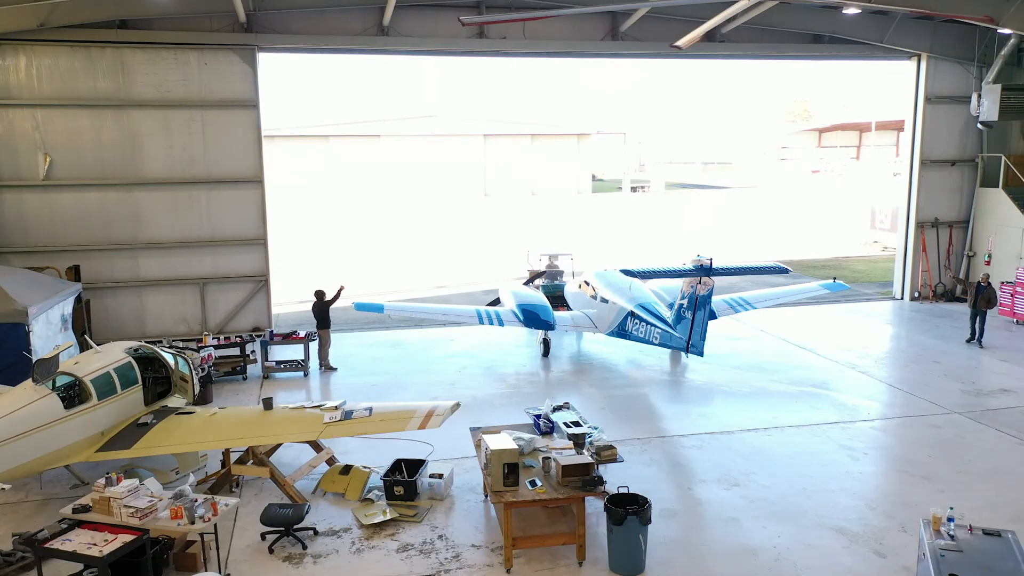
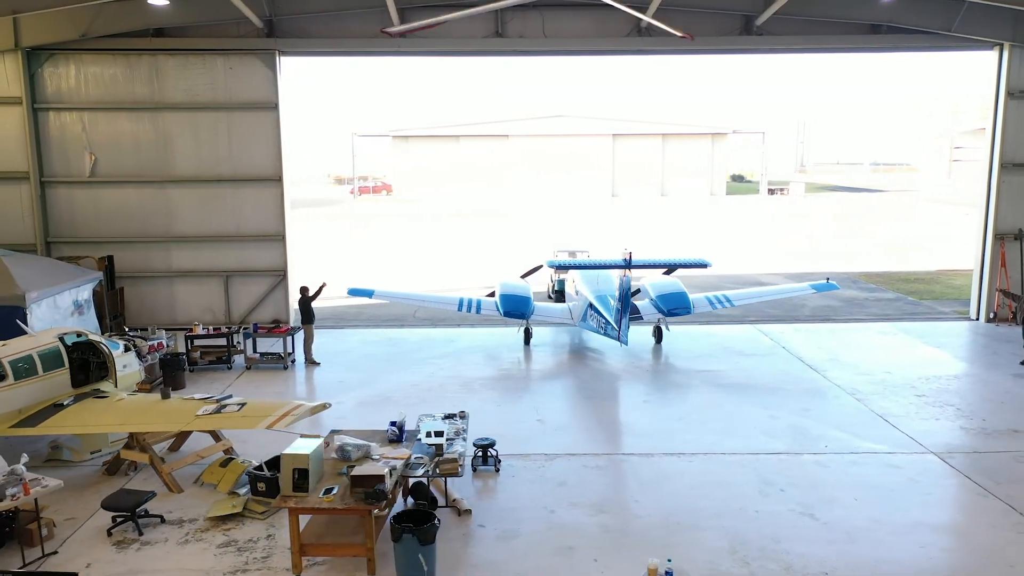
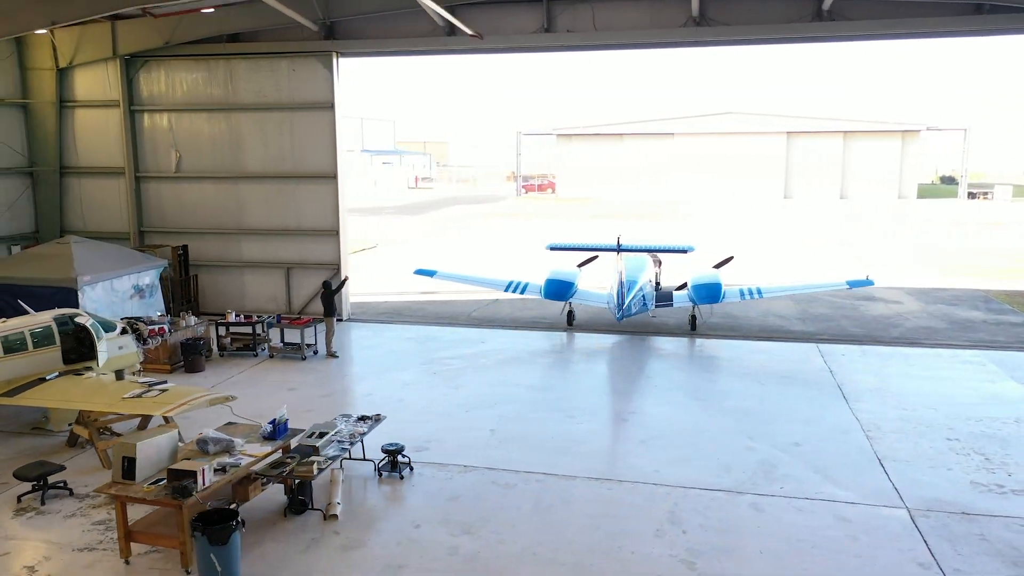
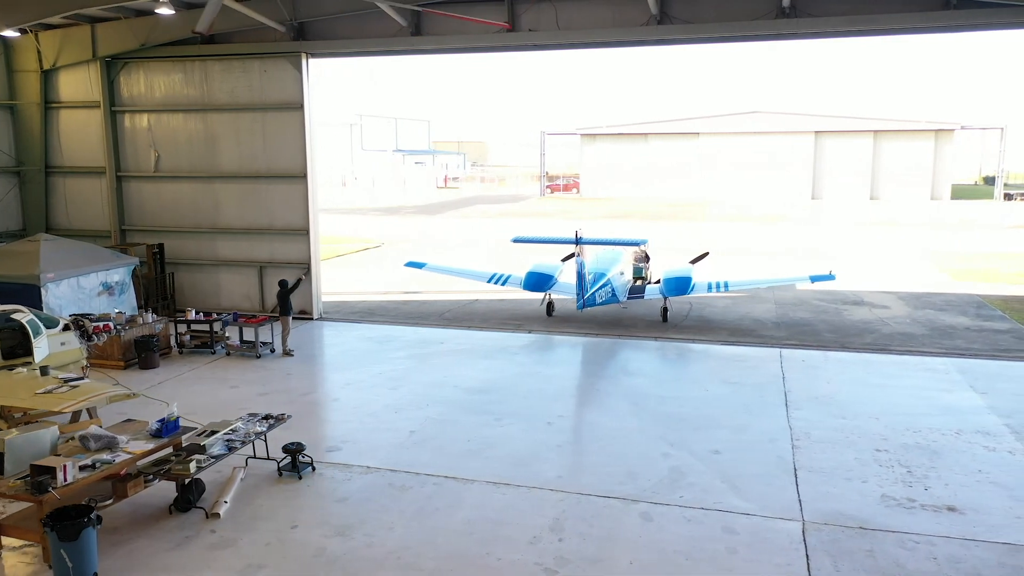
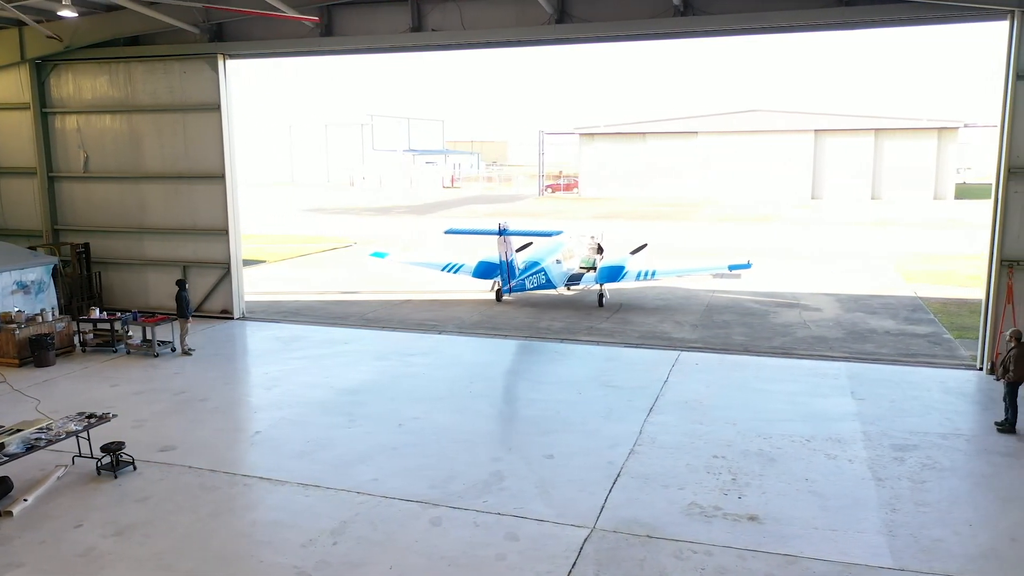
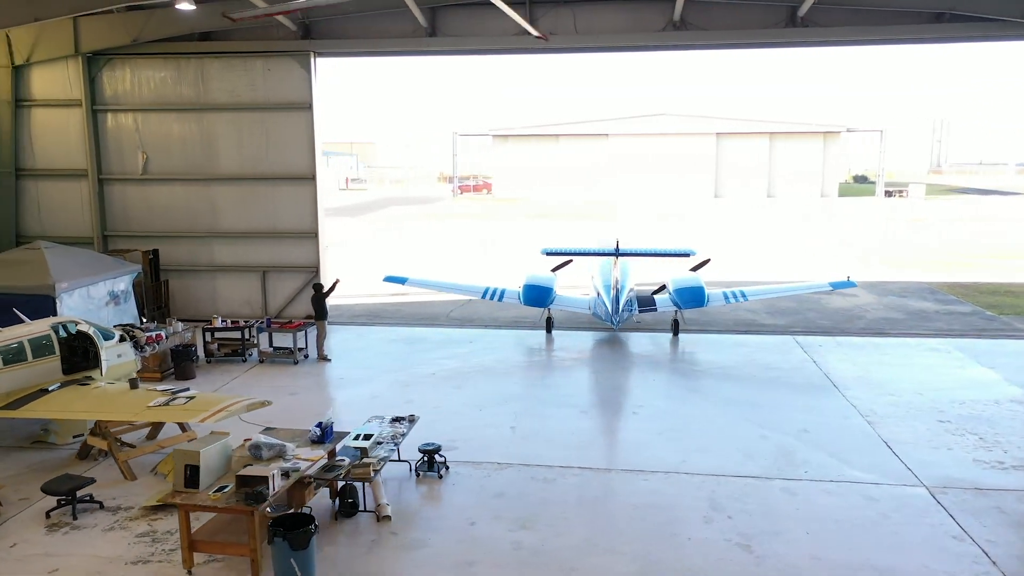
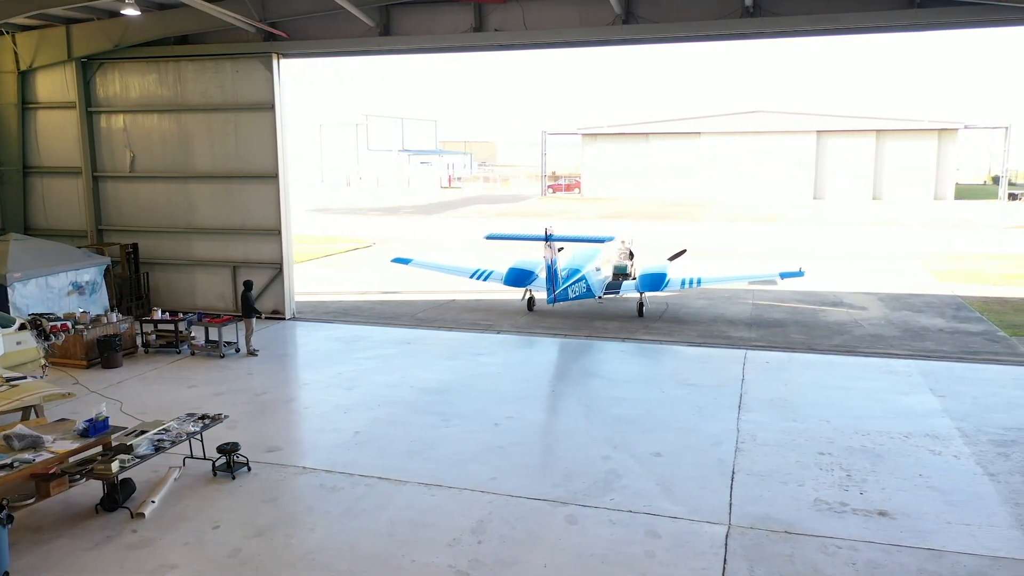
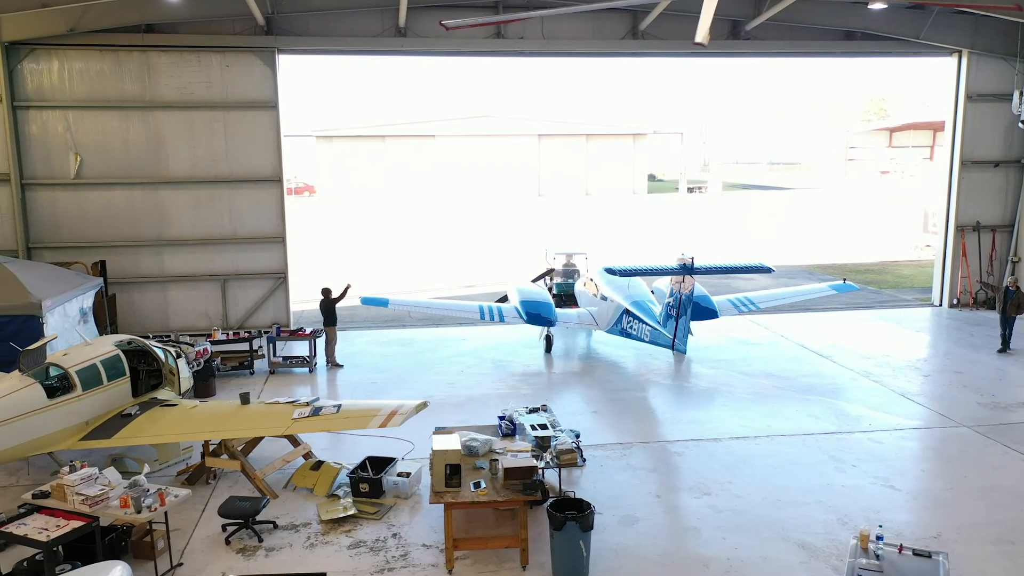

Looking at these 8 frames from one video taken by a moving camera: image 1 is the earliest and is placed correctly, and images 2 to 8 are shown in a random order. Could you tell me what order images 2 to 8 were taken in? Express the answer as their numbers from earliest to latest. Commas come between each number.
8, 2, 6, 3, 4, 7, 5
